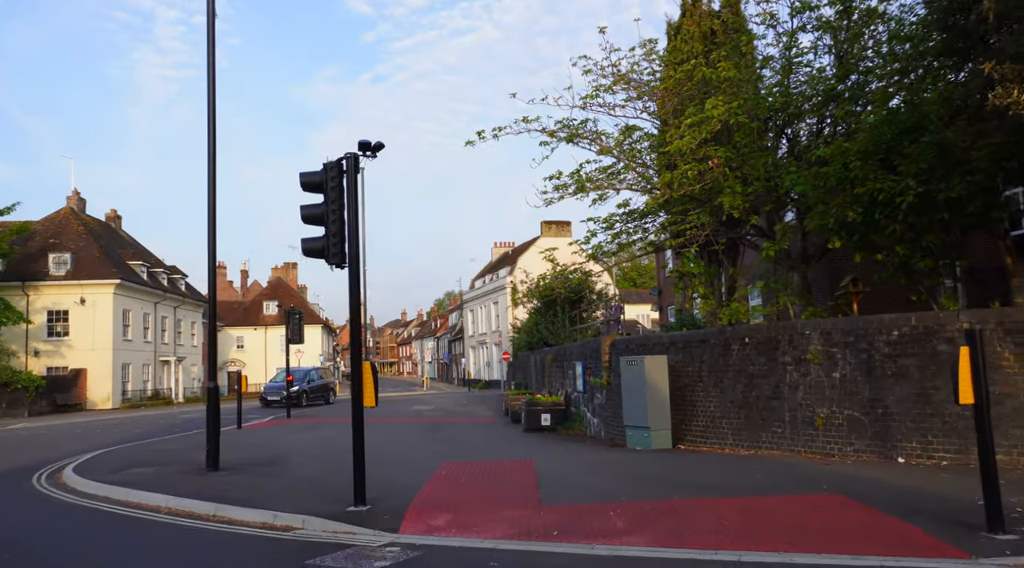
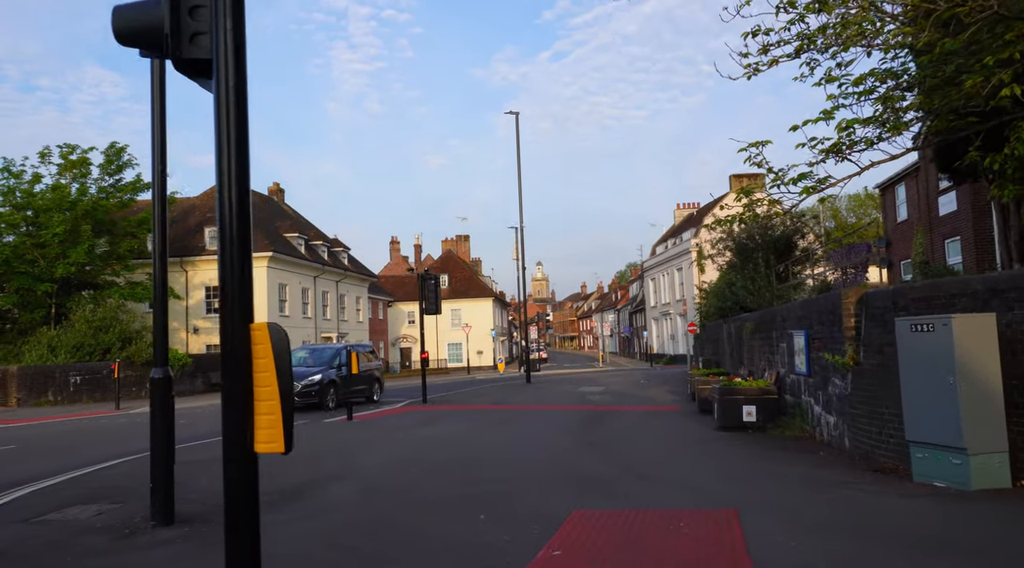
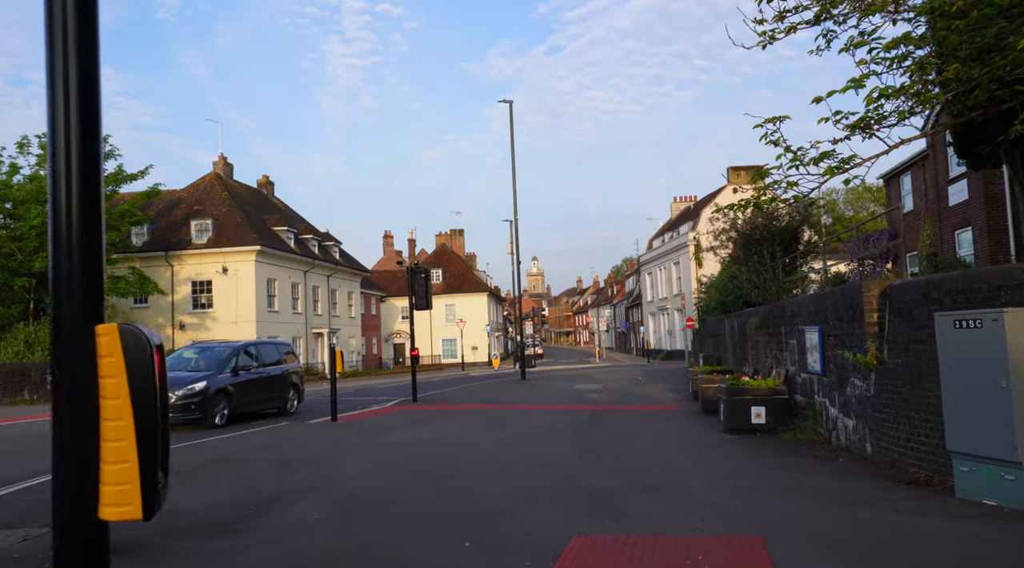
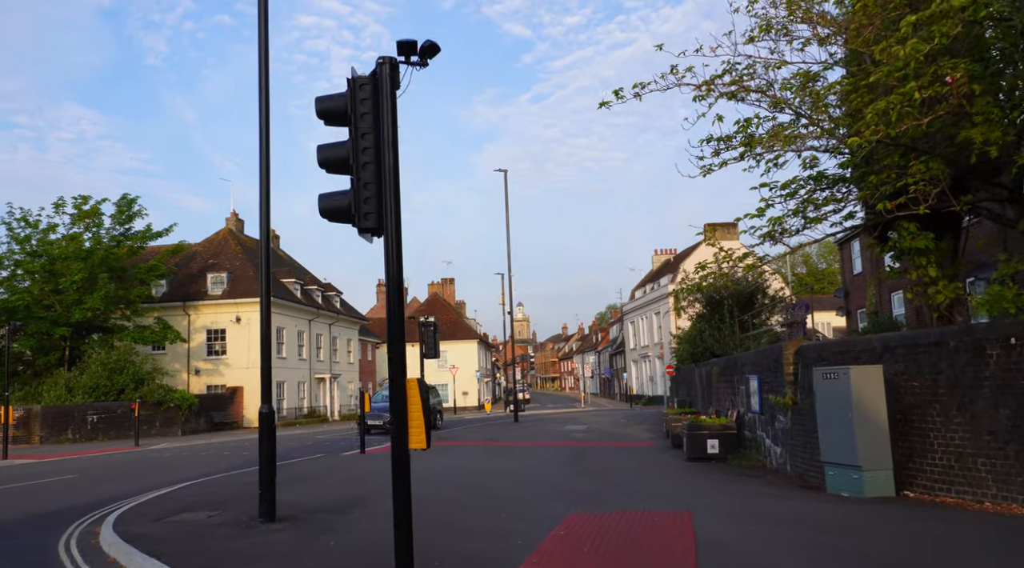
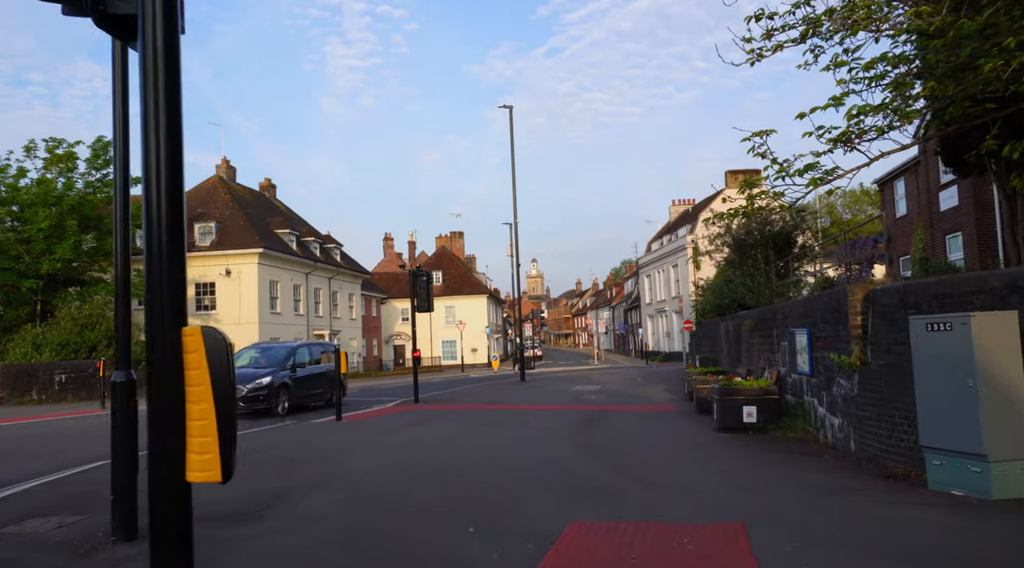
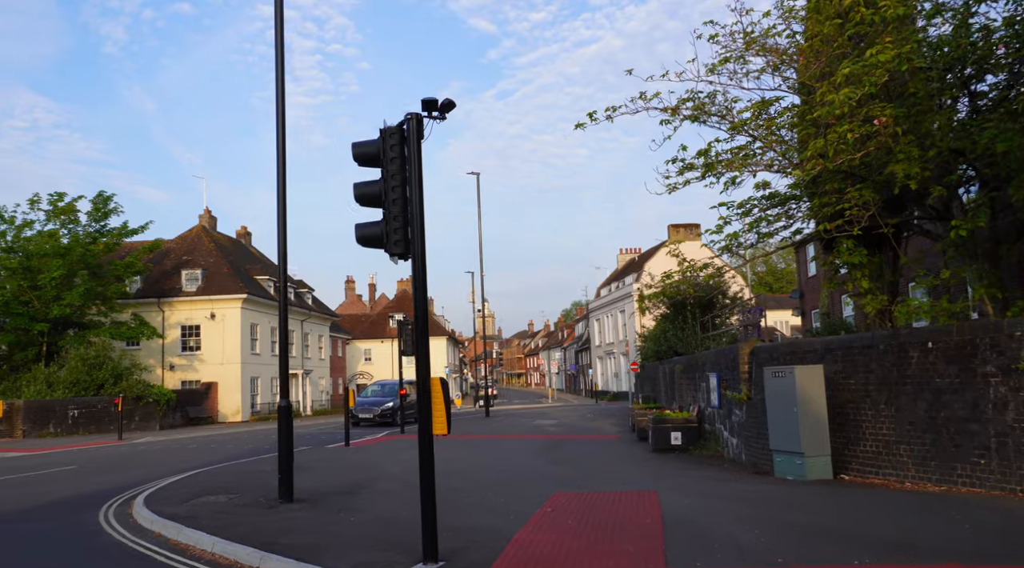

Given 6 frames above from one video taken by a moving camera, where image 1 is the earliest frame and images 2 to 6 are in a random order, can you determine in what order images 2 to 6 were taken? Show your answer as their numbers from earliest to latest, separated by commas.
6, 4, 2, 5, 3
